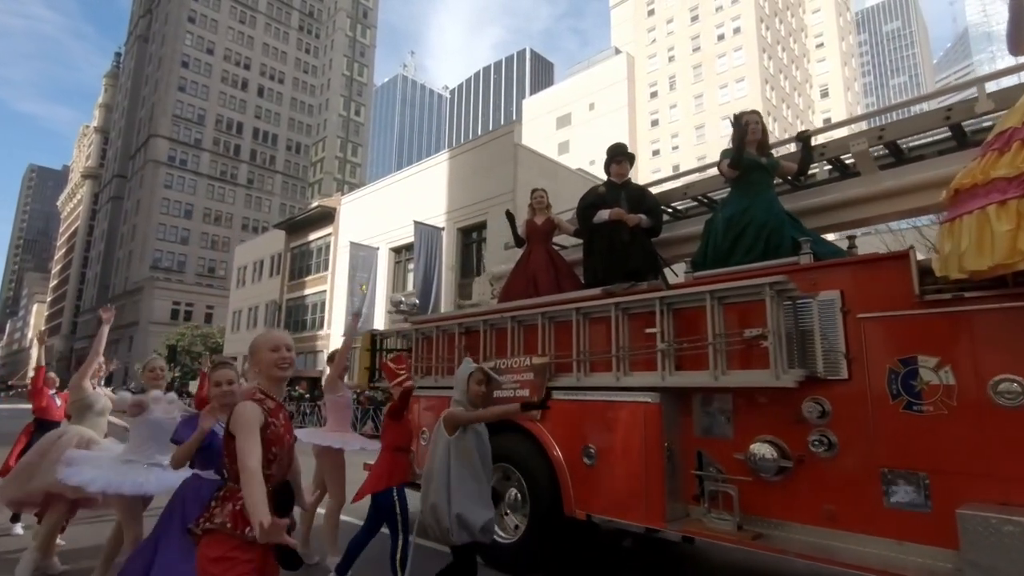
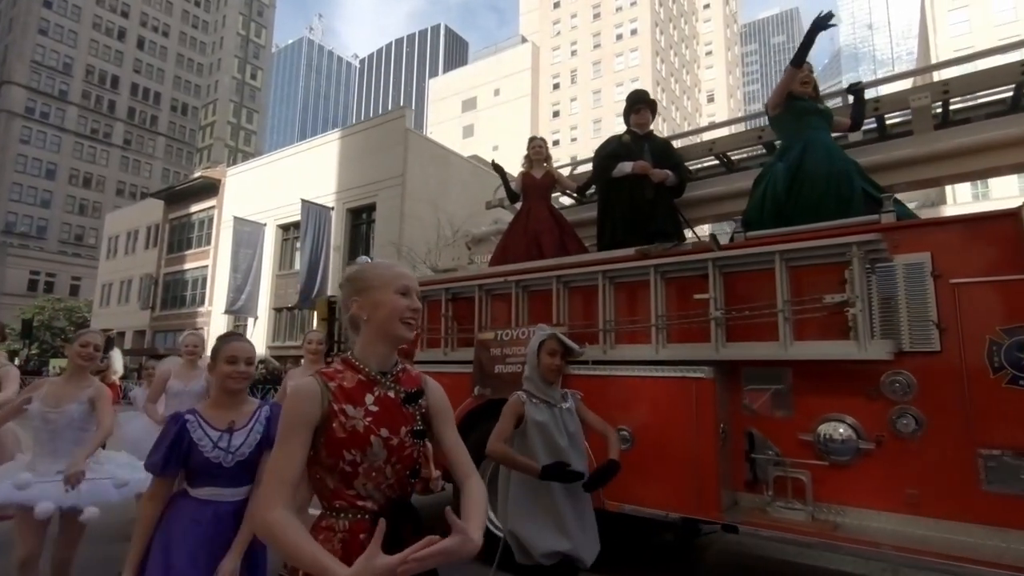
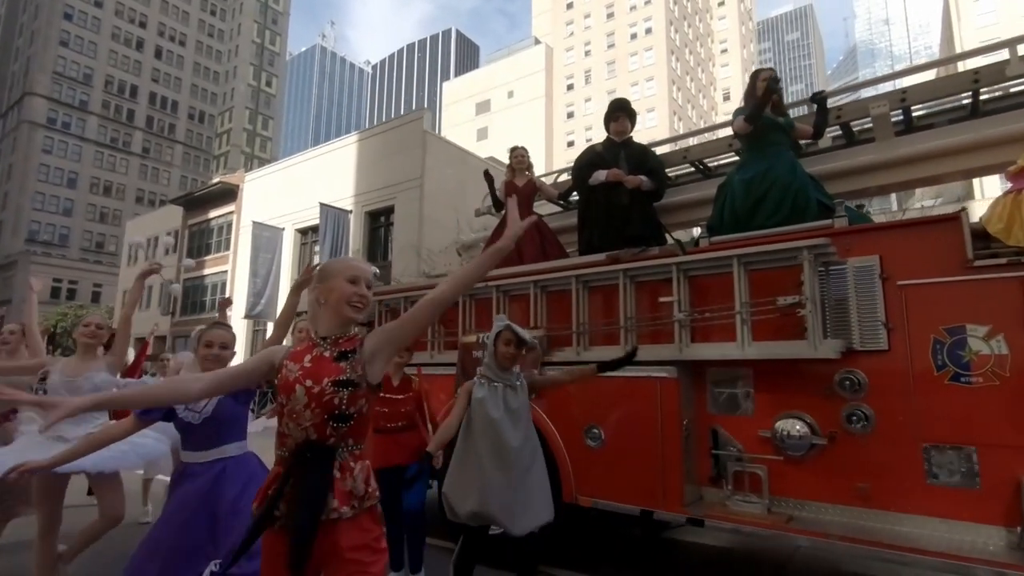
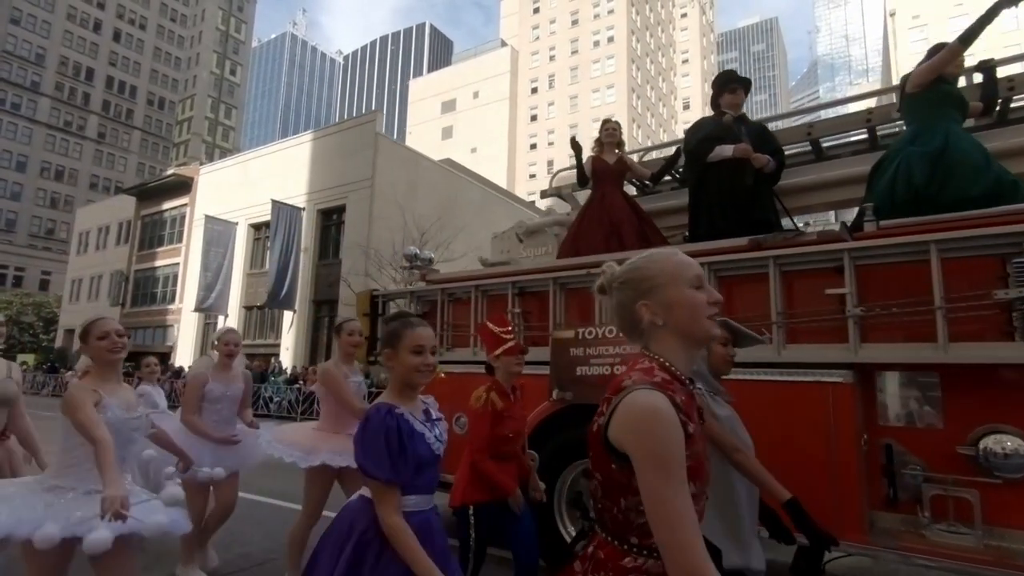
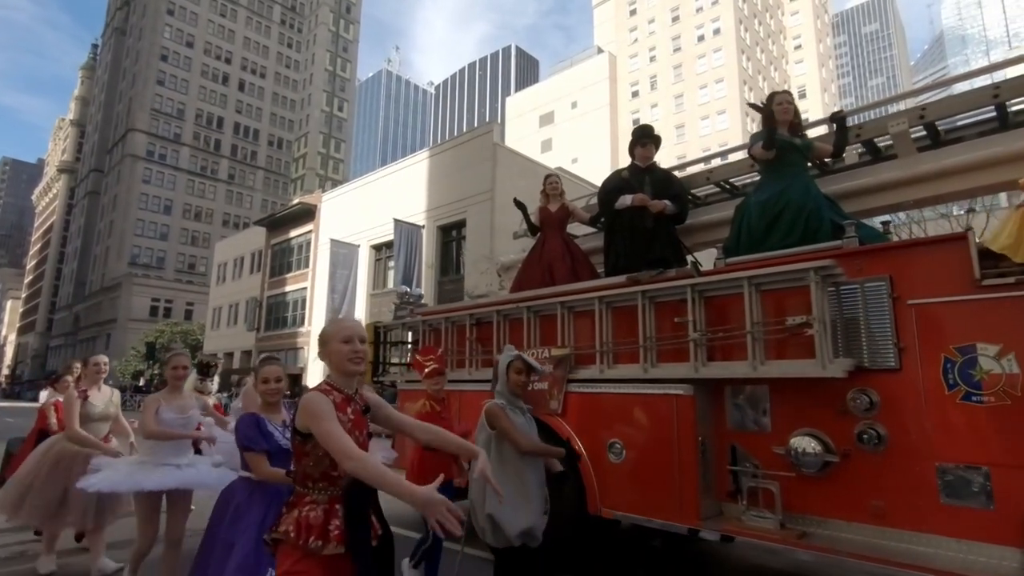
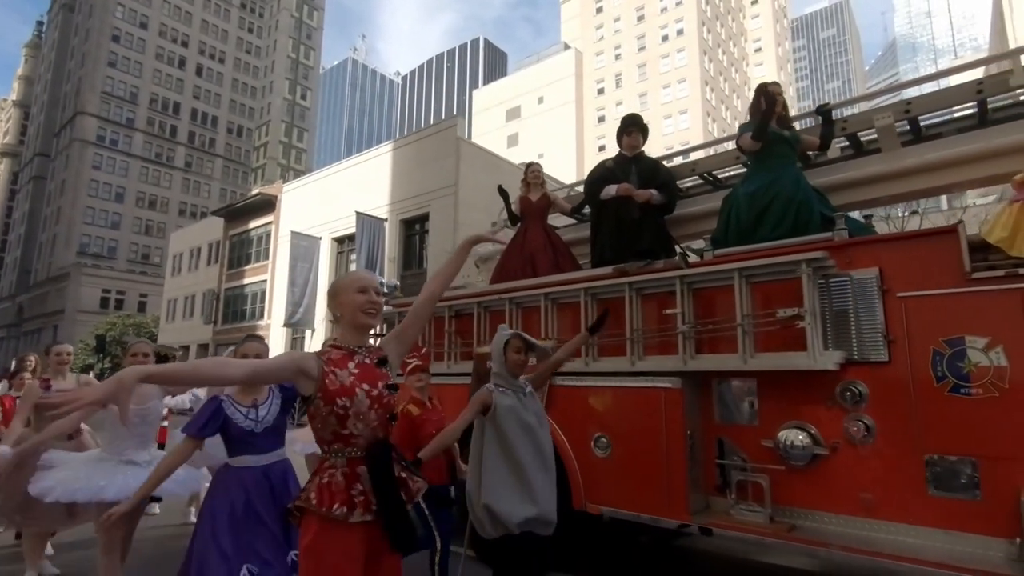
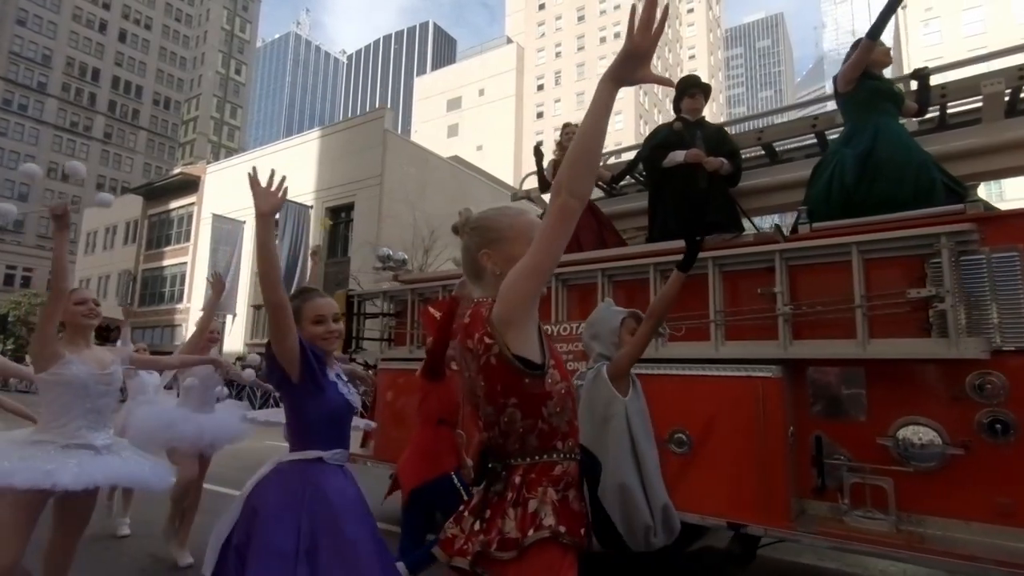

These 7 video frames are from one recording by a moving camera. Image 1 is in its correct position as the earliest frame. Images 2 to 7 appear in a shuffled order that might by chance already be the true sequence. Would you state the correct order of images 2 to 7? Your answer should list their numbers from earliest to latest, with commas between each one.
5, 6, 3, 2, 7, 4
